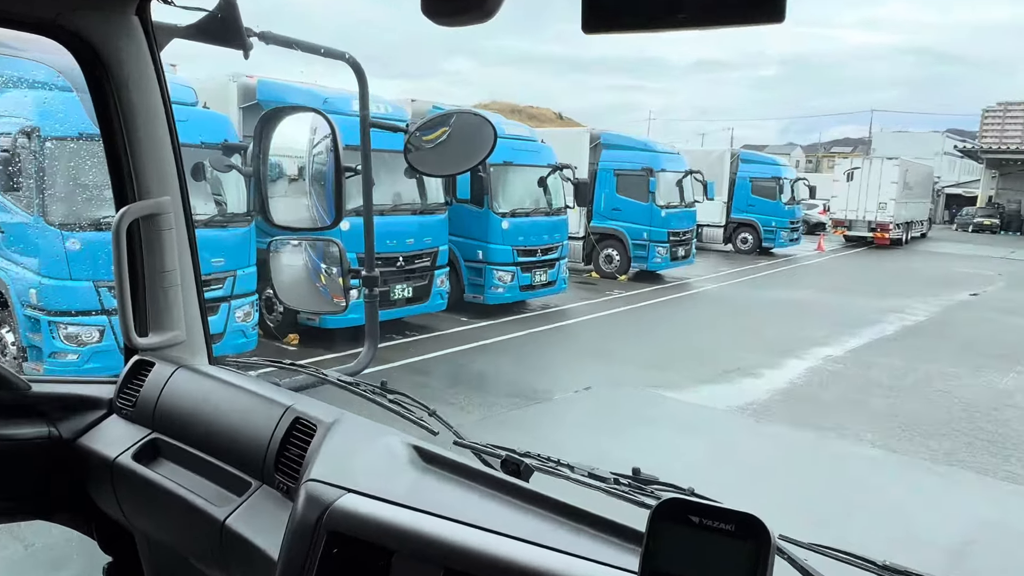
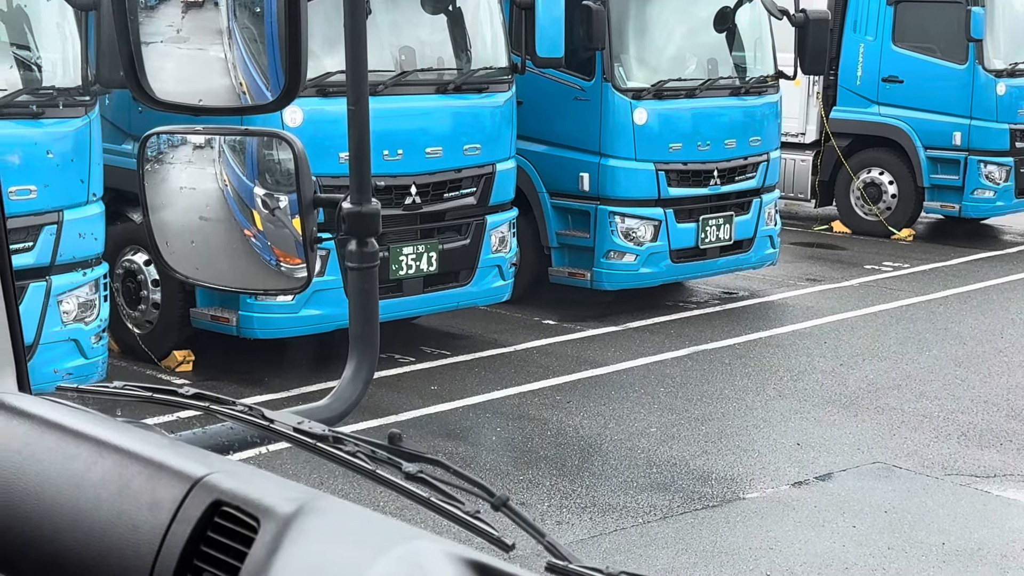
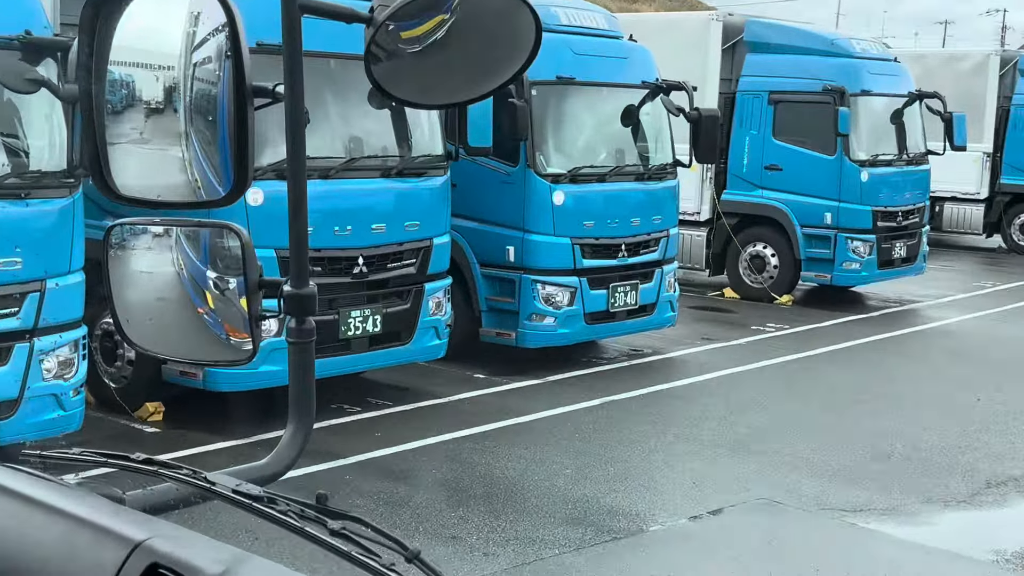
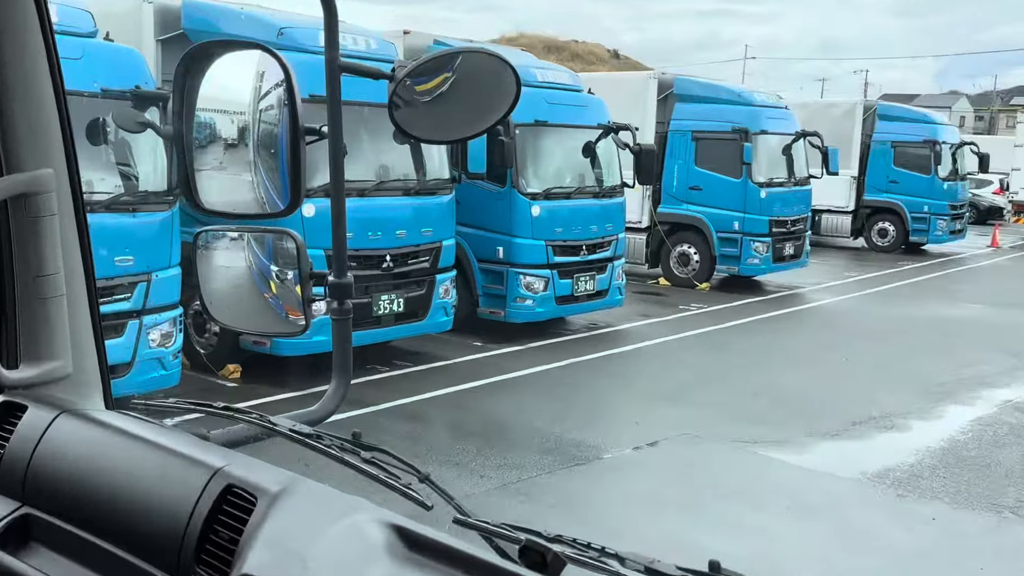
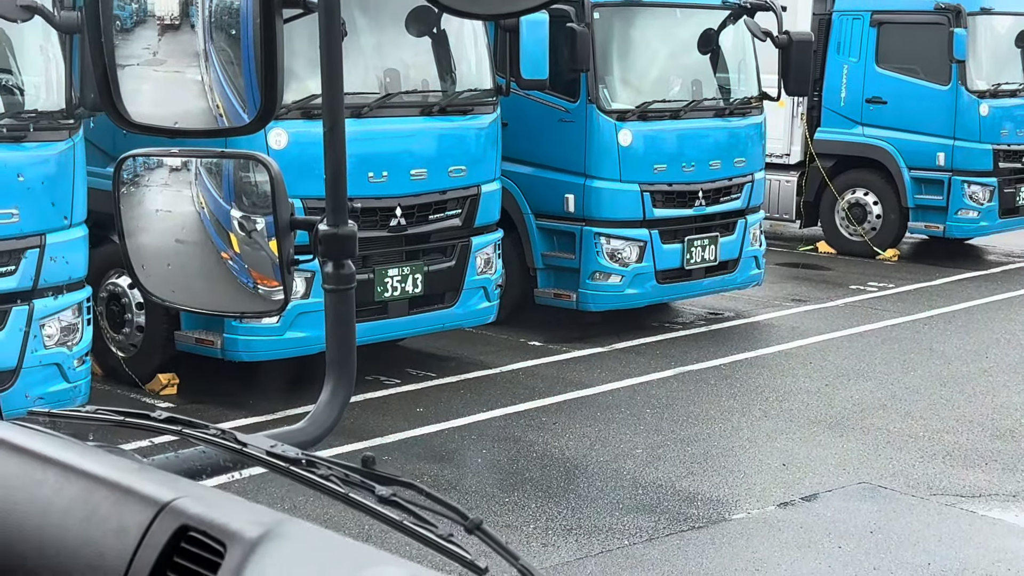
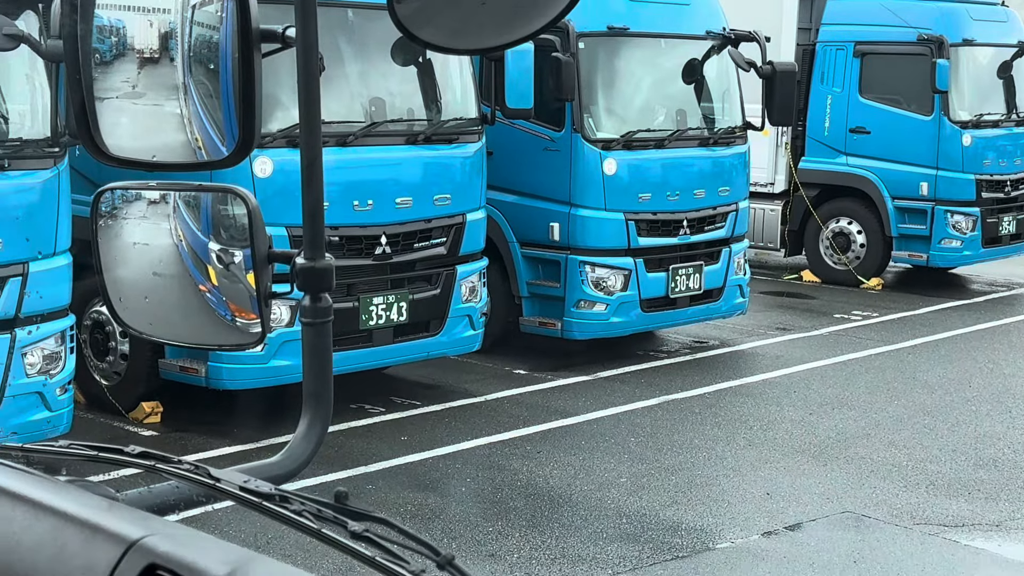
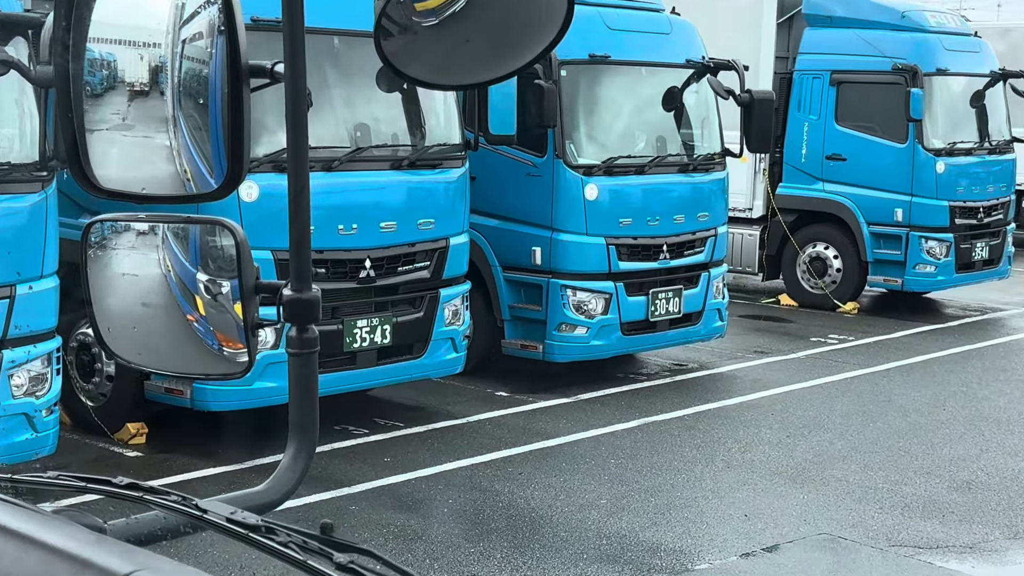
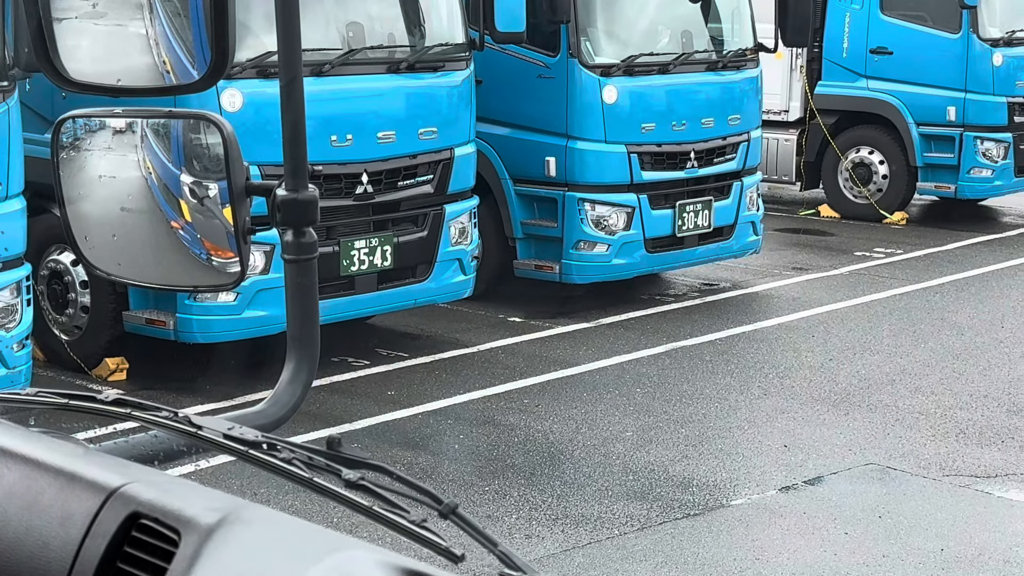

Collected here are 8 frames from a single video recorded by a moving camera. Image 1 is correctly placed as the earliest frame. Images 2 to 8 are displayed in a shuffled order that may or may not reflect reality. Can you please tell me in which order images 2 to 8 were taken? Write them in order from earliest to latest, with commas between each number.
4, 3, 7, 6, 5, 2, 8
